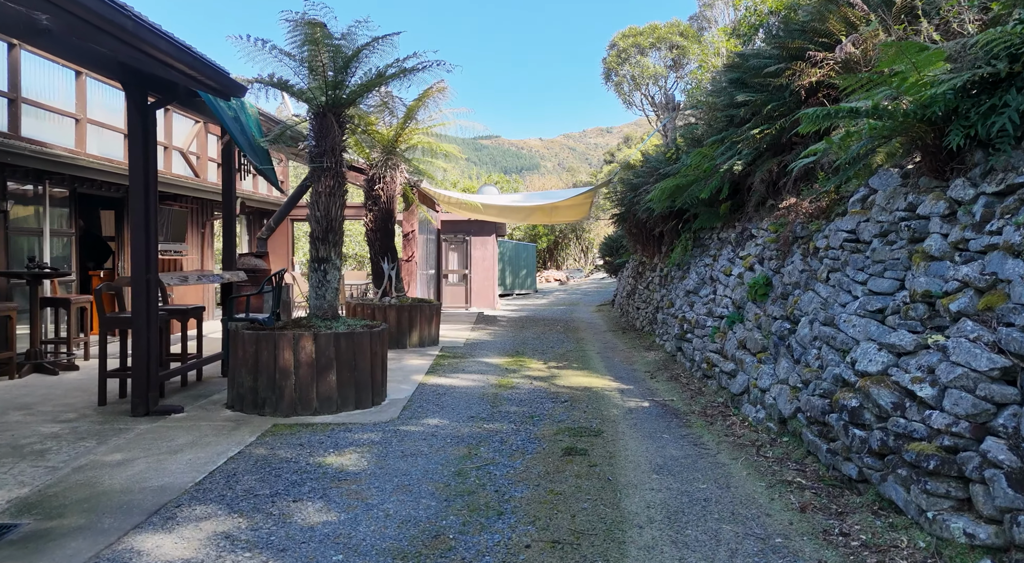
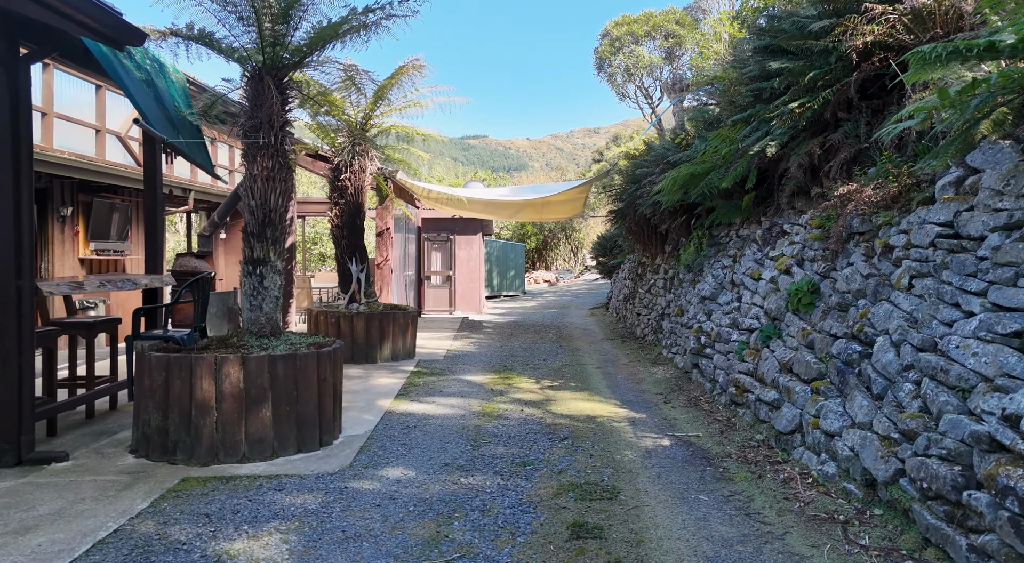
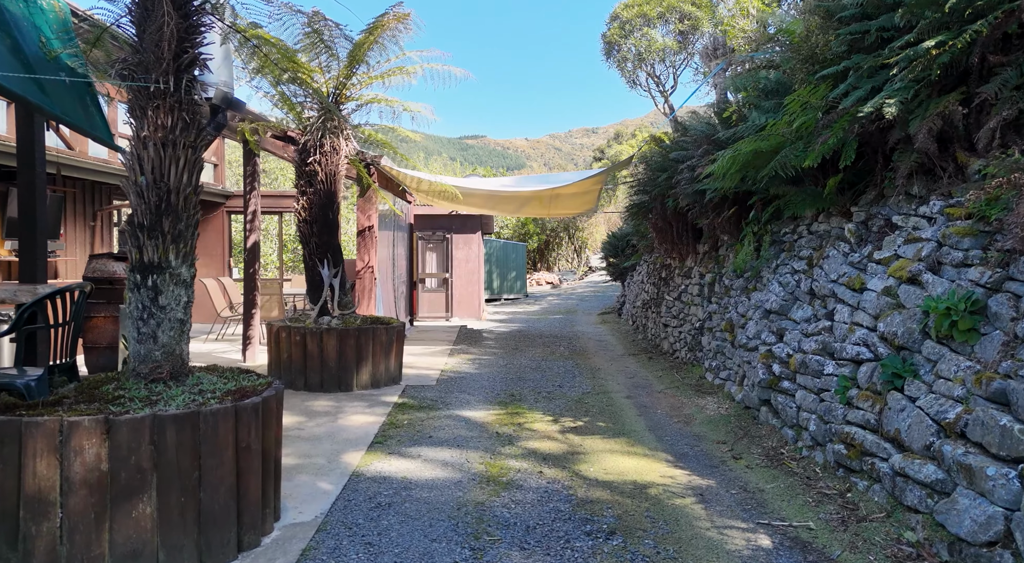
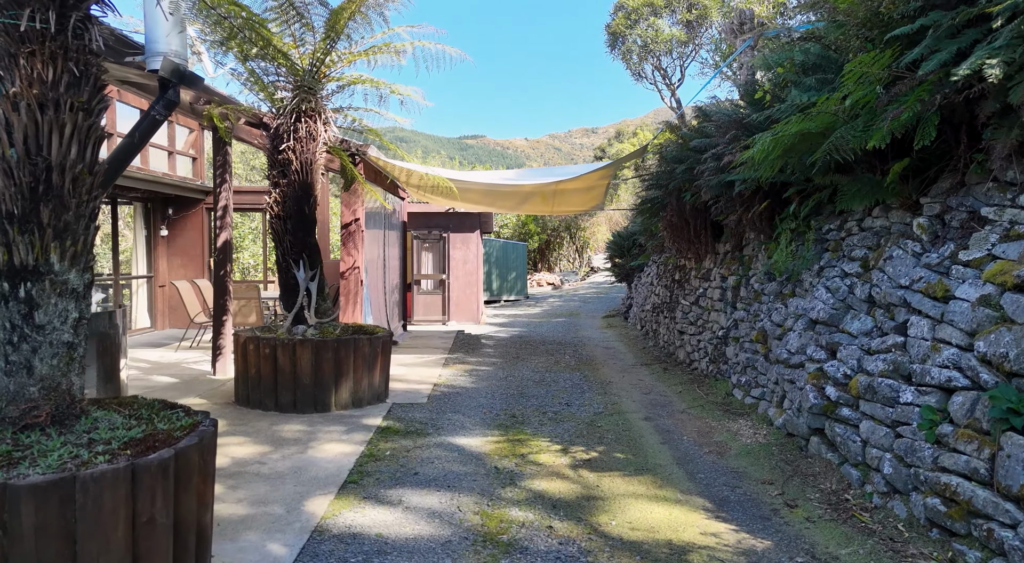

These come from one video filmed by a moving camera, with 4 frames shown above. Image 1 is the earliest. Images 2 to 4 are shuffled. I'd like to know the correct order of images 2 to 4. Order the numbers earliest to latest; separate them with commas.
2, 3, 4
